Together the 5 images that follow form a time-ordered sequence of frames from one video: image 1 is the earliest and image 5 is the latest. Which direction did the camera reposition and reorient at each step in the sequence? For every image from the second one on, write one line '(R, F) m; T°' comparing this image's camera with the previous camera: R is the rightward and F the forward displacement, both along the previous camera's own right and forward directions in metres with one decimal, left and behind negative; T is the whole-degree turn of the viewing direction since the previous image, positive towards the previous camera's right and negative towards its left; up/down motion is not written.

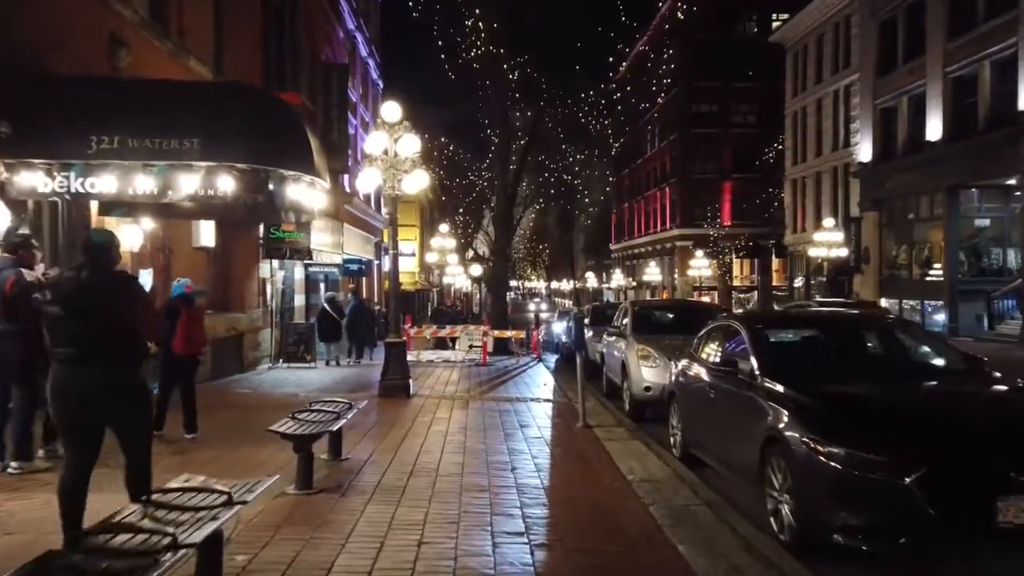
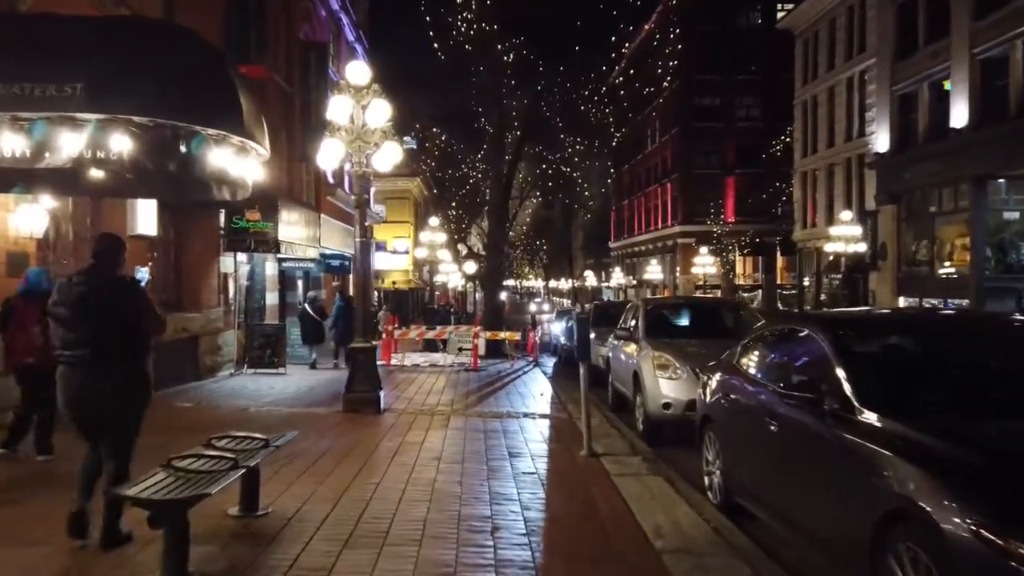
(+0.1, +2.3) m; 0°
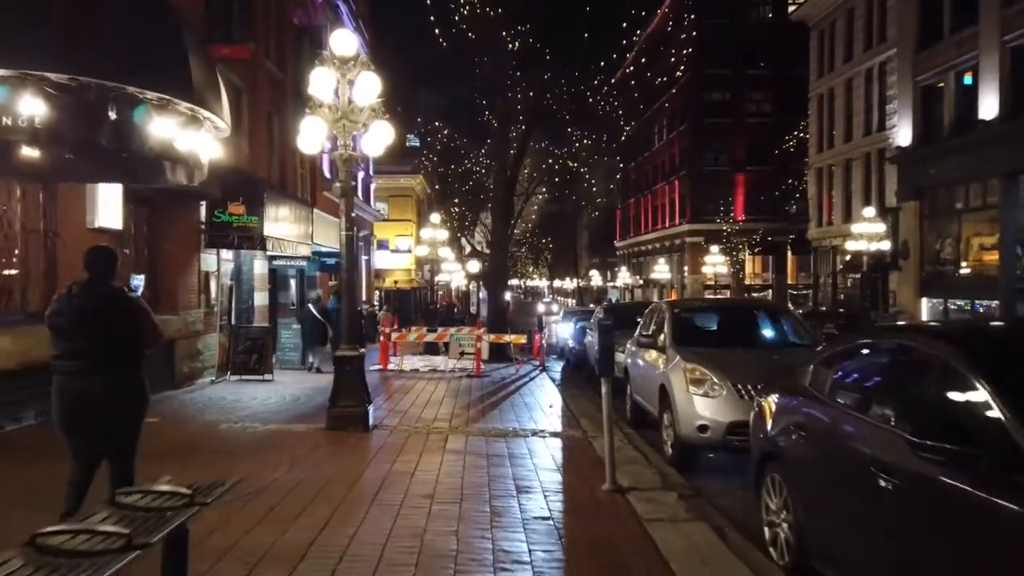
(0.0, +1.5) m; 0°
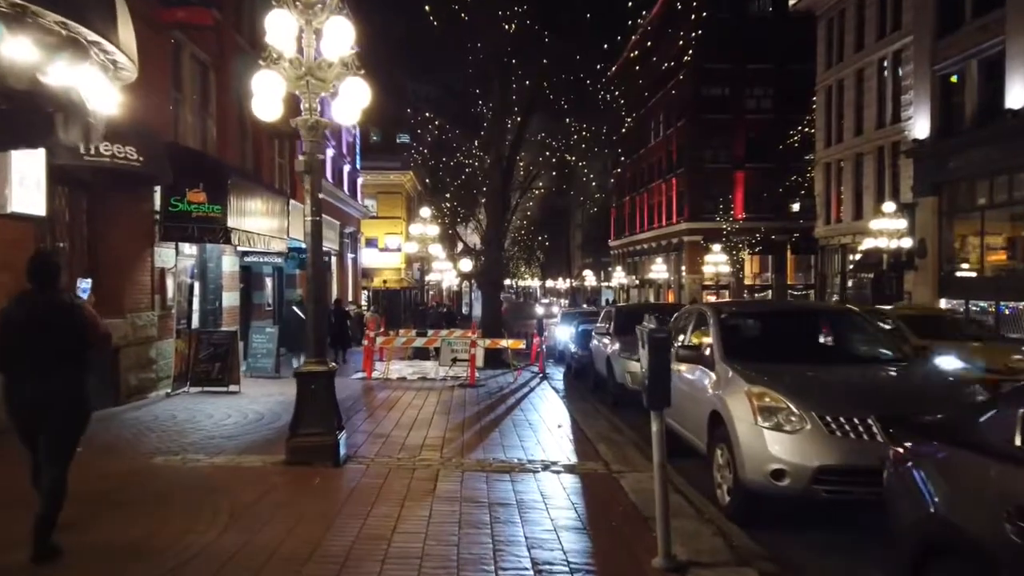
(-0.2, +2.1) m; +1°
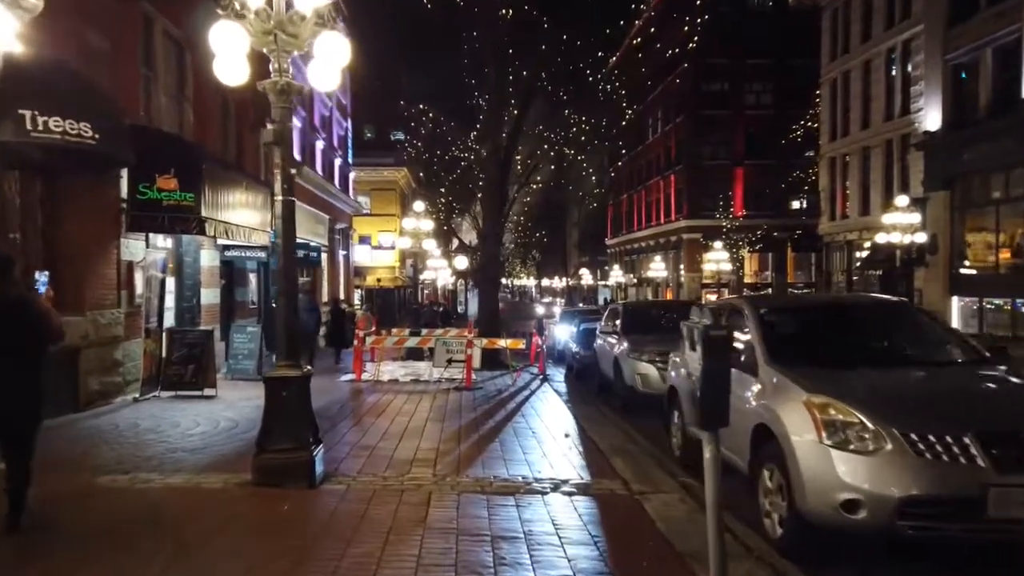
(-0.1, +1.2) m; 0°
